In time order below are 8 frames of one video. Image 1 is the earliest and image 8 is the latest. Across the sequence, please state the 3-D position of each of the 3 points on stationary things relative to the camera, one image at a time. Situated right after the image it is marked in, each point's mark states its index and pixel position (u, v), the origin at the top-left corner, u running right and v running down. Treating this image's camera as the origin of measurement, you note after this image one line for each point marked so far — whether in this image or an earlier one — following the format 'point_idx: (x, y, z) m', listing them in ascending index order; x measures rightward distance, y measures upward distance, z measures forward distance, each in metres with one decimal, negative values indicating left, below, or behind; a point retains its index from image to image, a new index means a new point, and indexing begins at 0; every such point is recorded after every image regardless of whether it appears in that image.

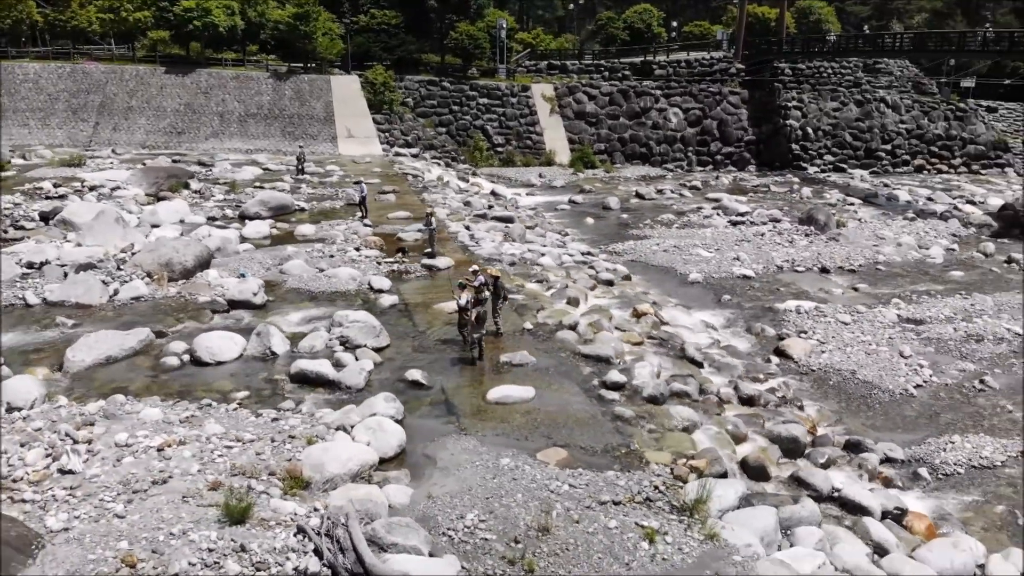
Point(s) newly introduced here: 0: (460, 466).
0: (-0.4, -1.3, +6.5) m
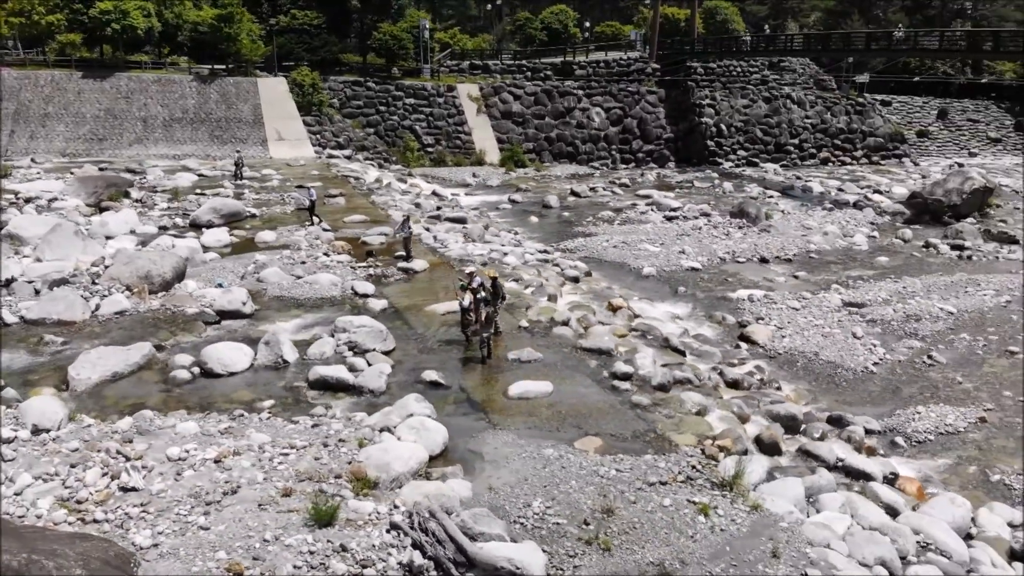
0: (0.0, -1.4, +6.9) m
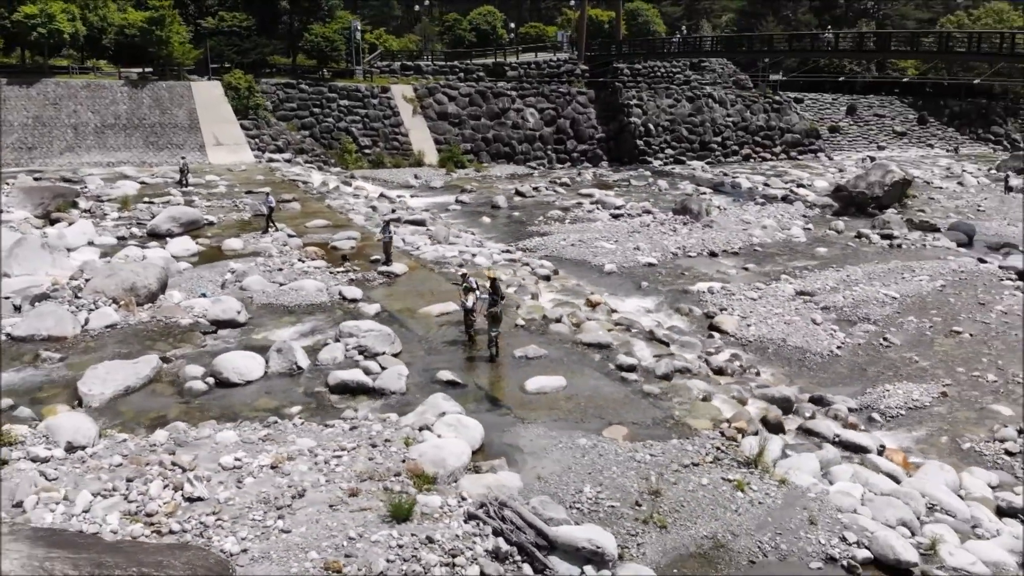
0: (+0.3, -1.4, +7.3) m
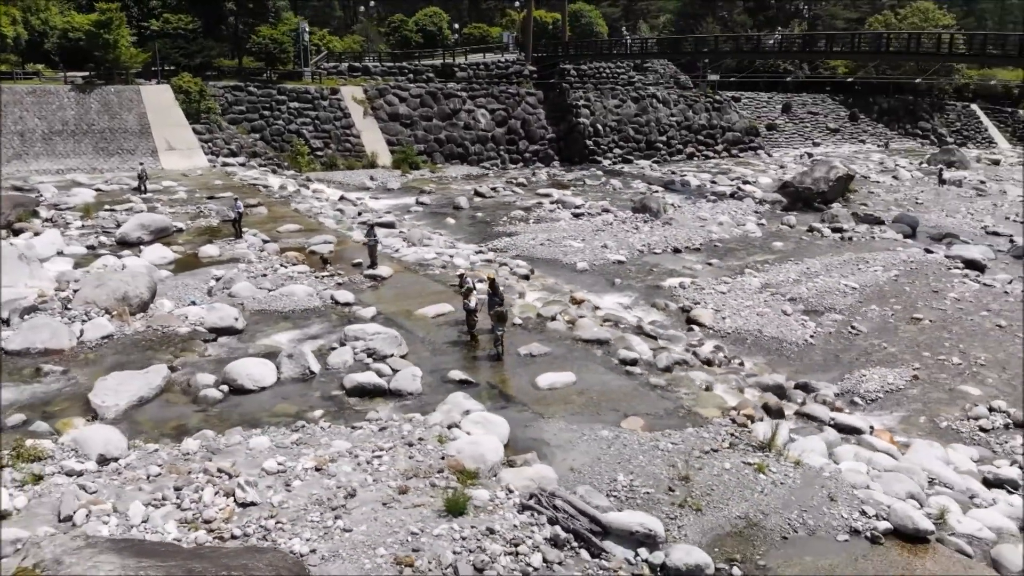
0: (+0.5, -1.4, +7.6) m
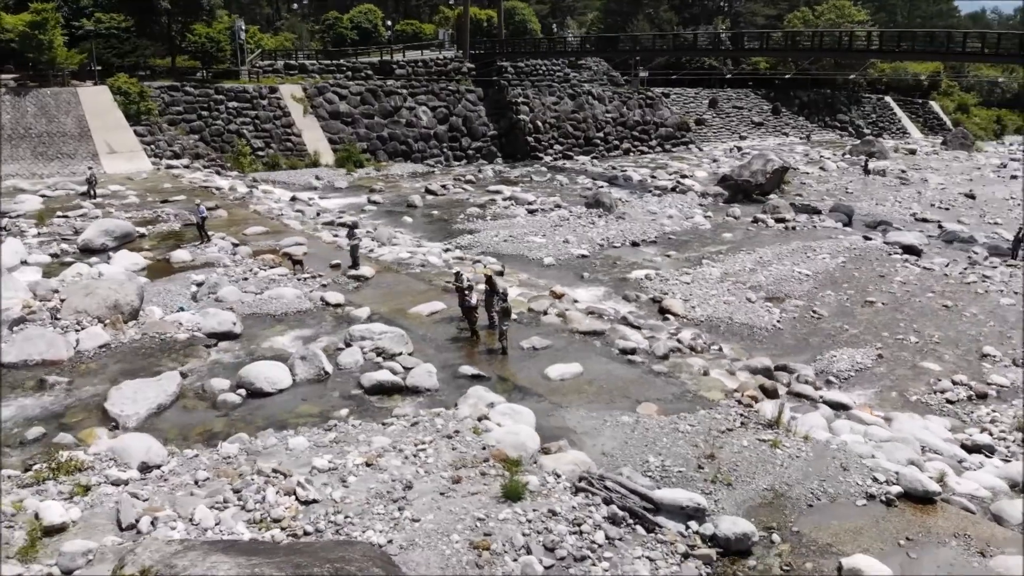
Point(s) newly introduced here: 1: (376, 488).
0: (+0.8, -1.3, +8.0) m
1: (-1.1, -1.5, +6.7) m
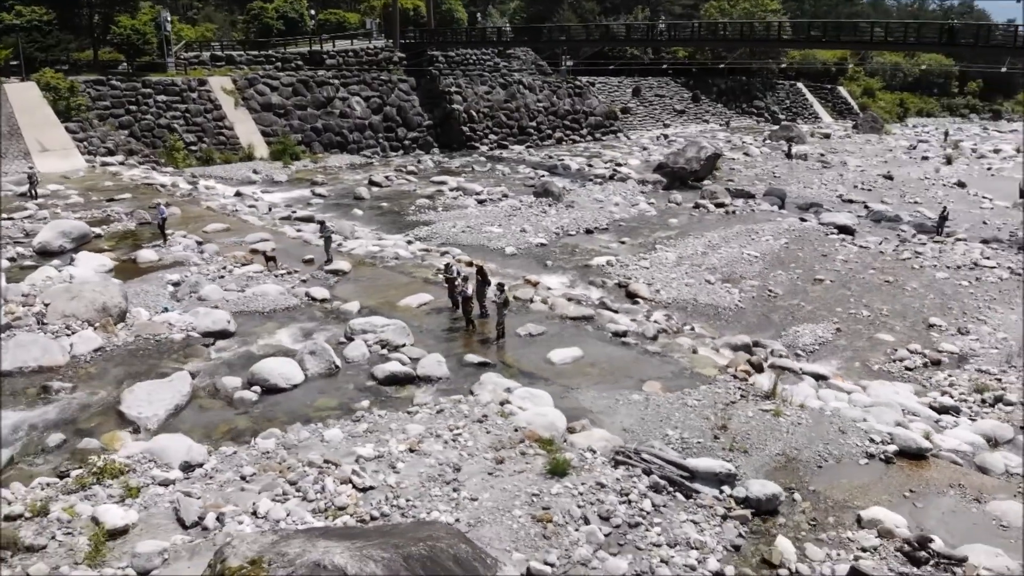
0: (+1.0, -1.2, +8.5) m
1: (-0.7, -1.5, +7.0) m
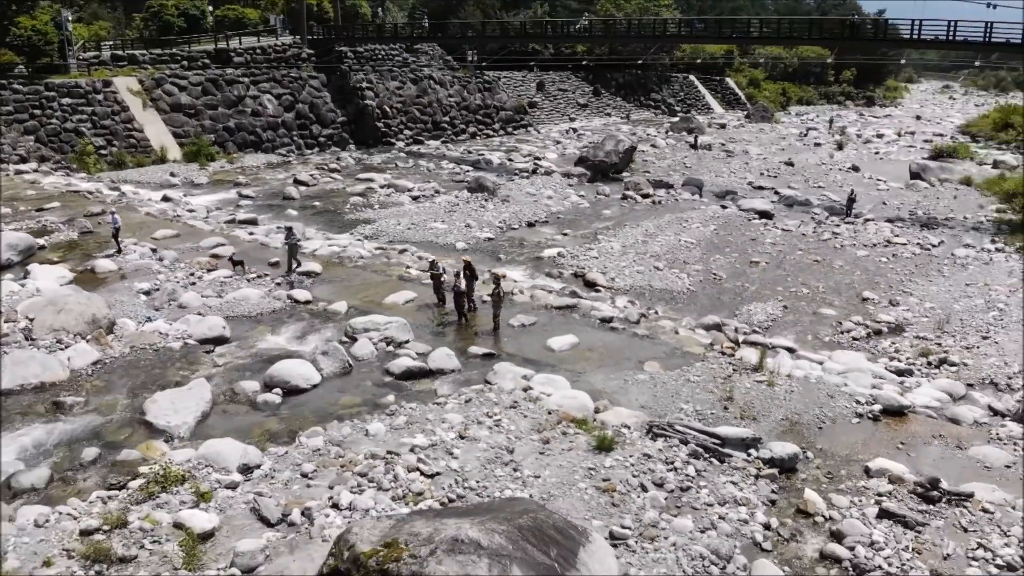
0: (+1.2, -1.1, +9.2) m
1: (-0.3, -1.5, +7.5) m
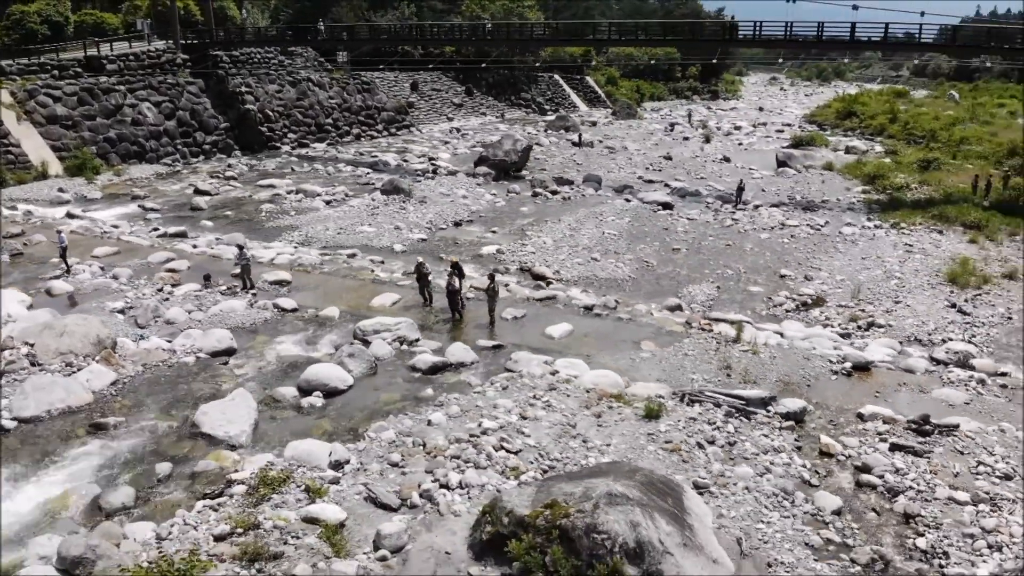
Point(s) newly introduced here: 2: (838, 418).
0: (+1.5, -0.9, +10.3) m
1: (+0.4, -1.4, +8.4) m
2: (+3.5, -1.4, +9.2) m
